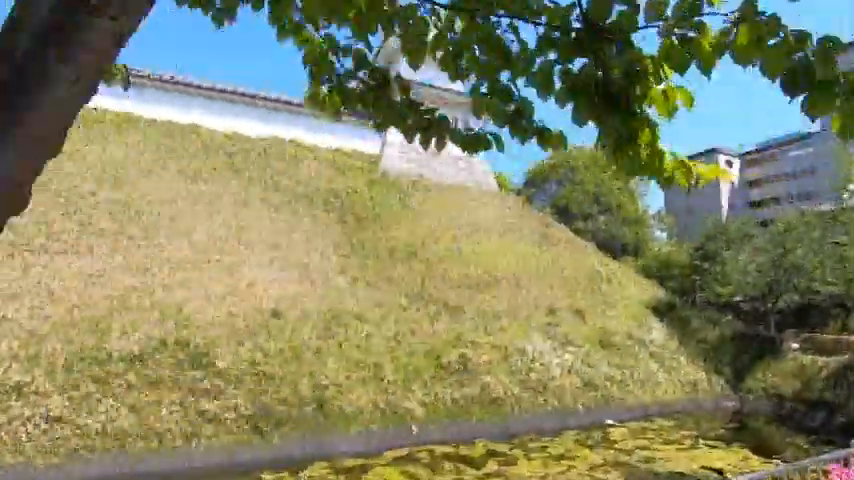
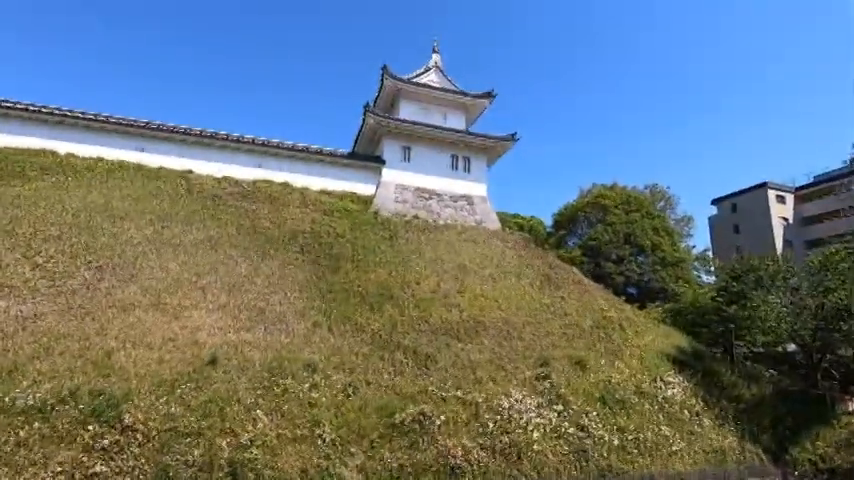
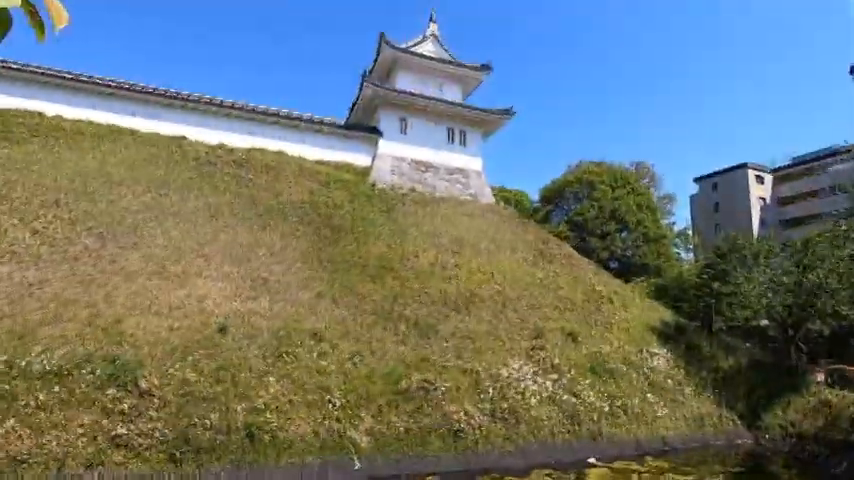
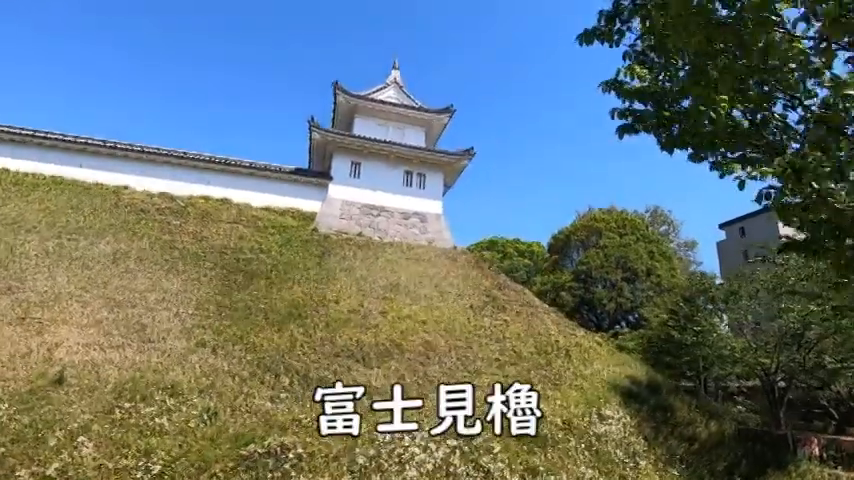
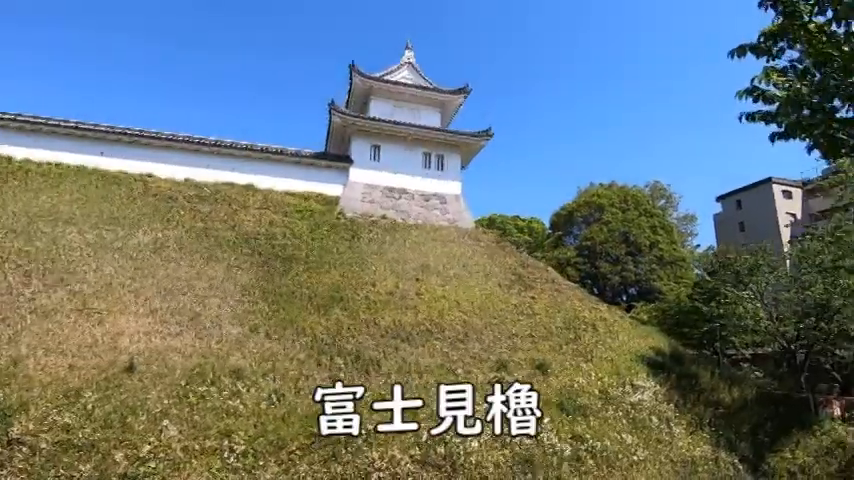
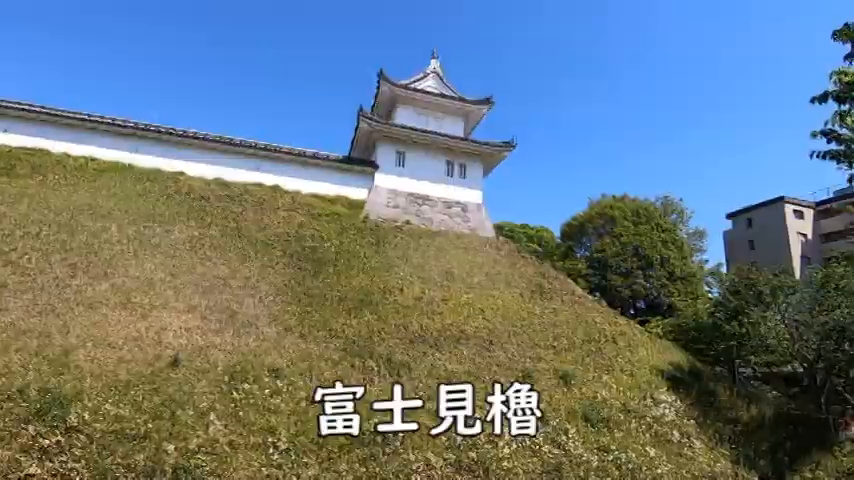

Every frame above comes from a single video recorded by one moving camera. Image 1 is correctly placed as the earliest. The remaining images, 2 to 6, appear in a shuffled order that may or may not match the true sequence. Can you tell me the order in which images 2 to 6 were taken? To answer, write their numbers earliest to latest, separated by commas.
3, 2, 6, 5, 4
